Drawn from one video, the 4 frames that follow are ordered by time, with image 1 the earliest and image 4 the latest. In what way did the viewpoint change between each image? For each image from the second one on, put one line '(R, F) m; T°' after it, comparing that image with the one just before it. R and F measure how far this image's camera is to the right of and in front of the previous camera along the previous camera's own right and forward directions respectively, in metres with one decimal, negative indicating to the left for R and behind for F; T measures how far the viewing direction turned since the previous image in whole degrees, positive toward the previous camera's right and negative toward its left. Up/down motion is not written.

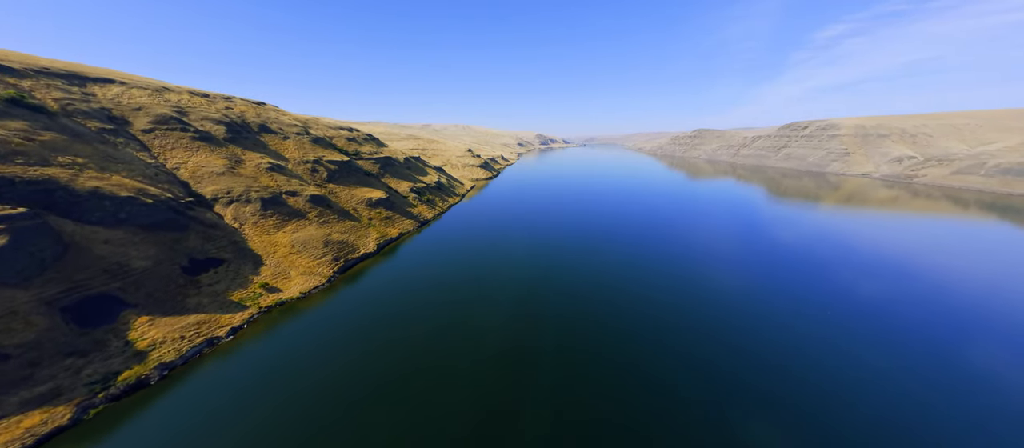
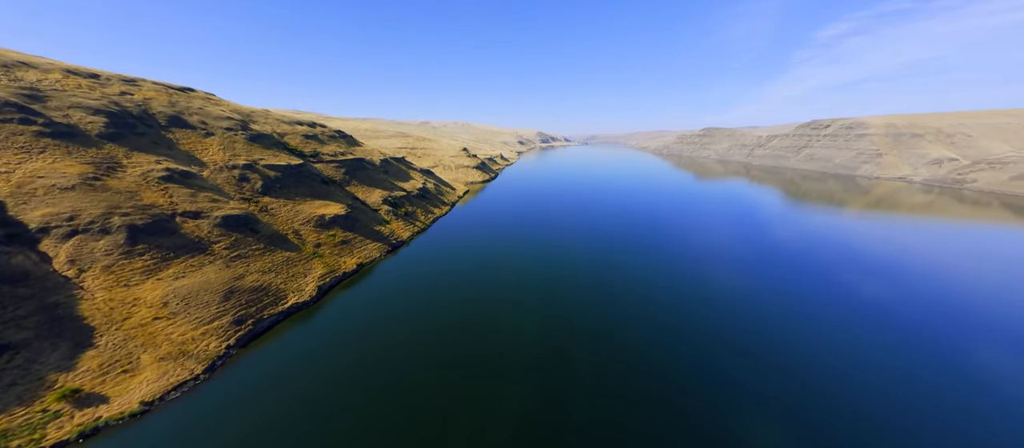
(+0.2, +12.3) m; 0°
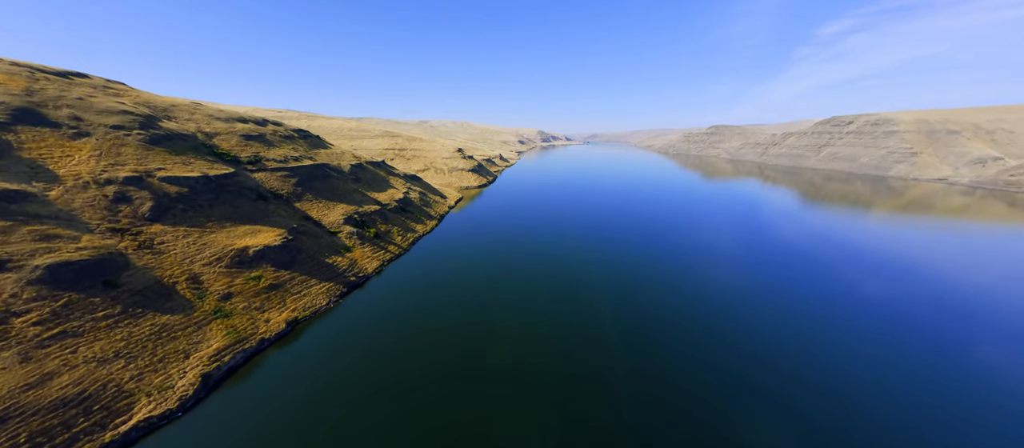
(+0.1, +10.9) m; 0°
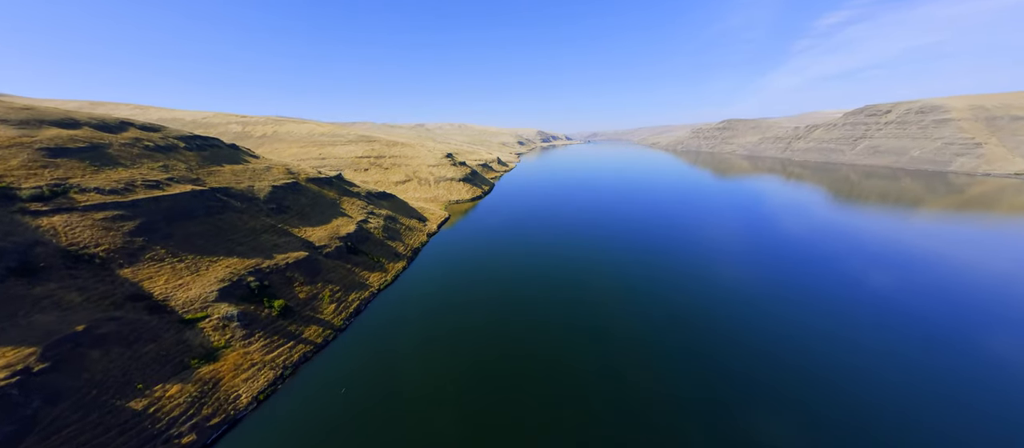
(+0.1, +16.0) m; 0°
